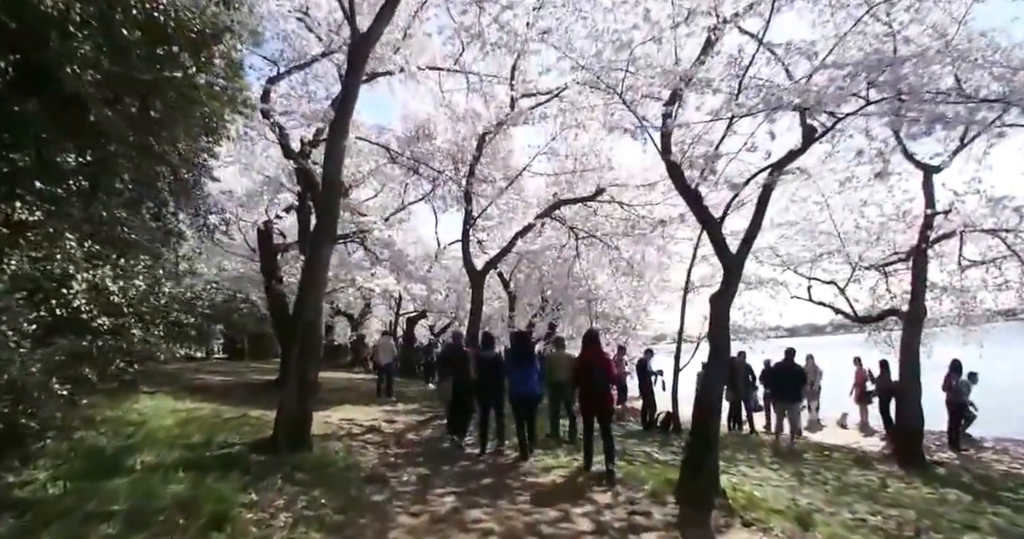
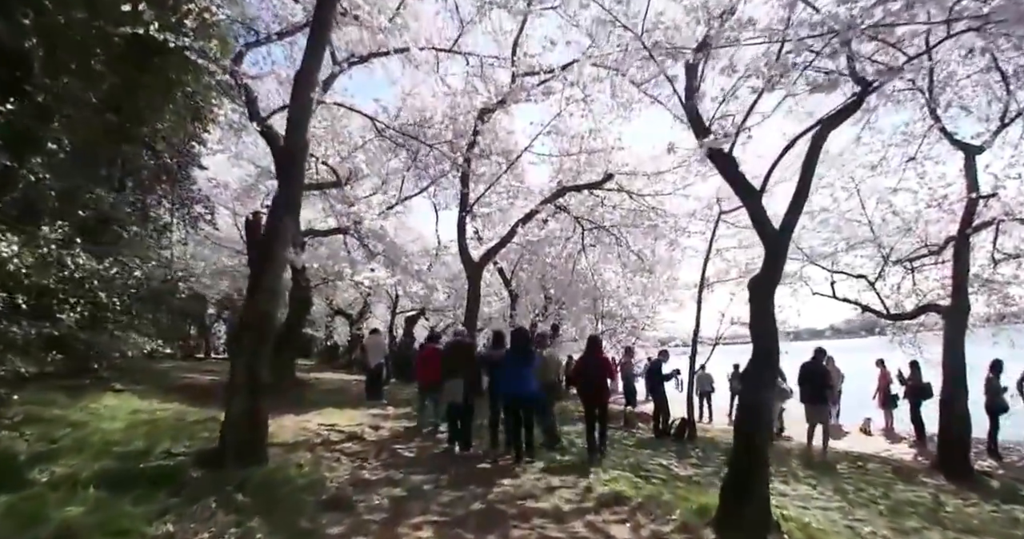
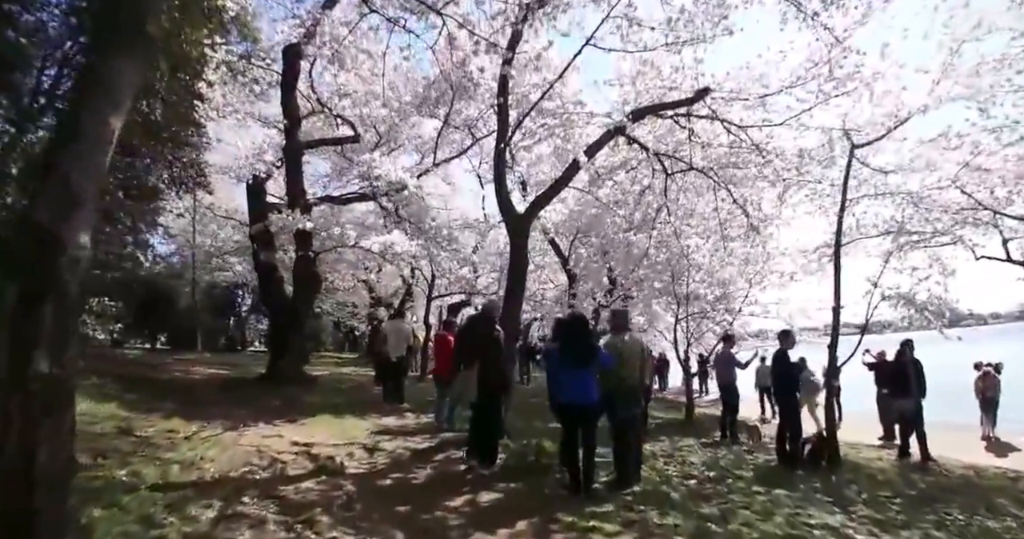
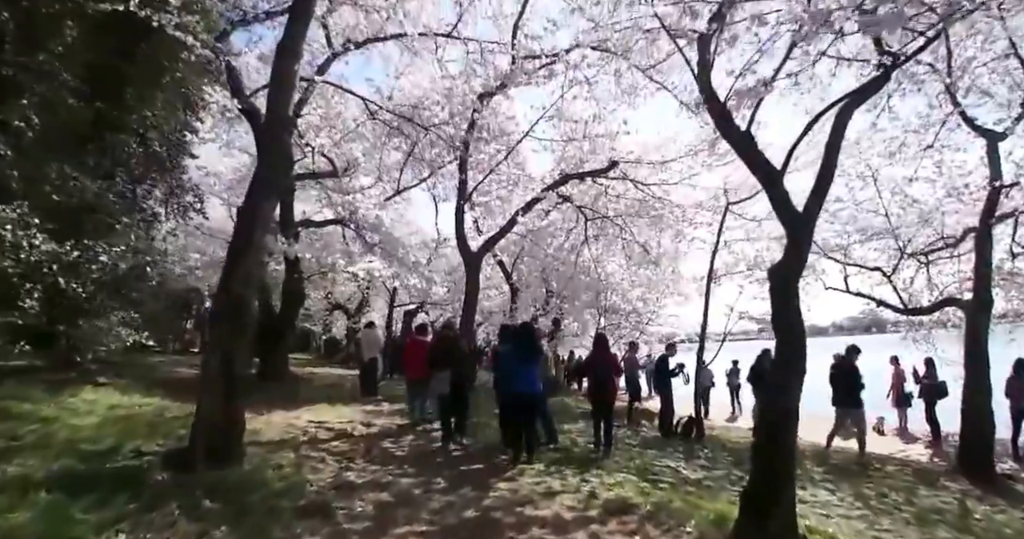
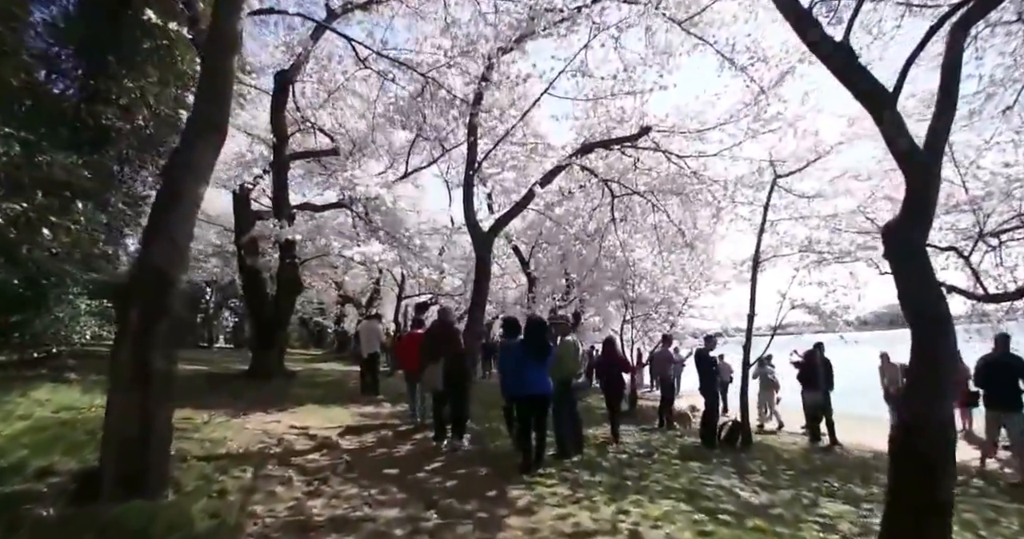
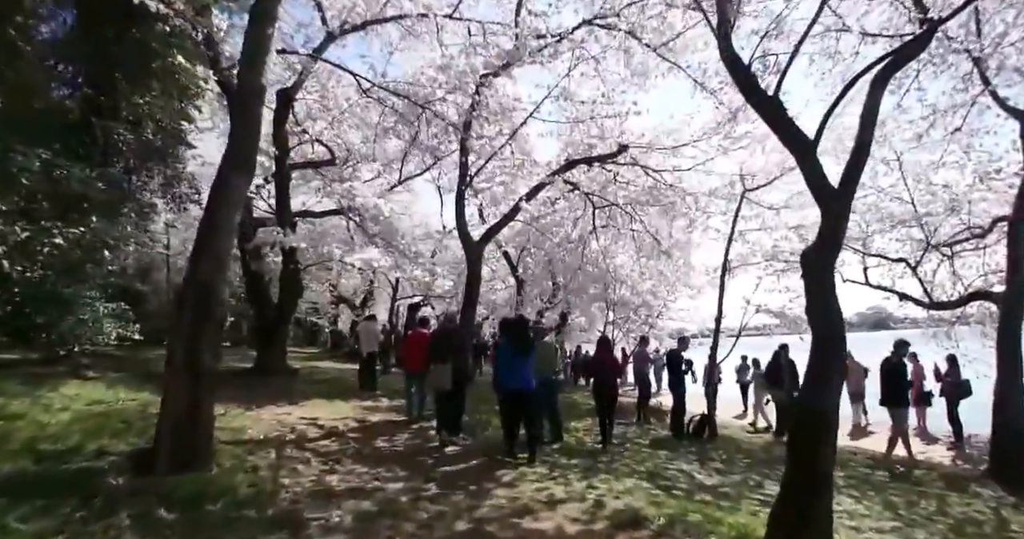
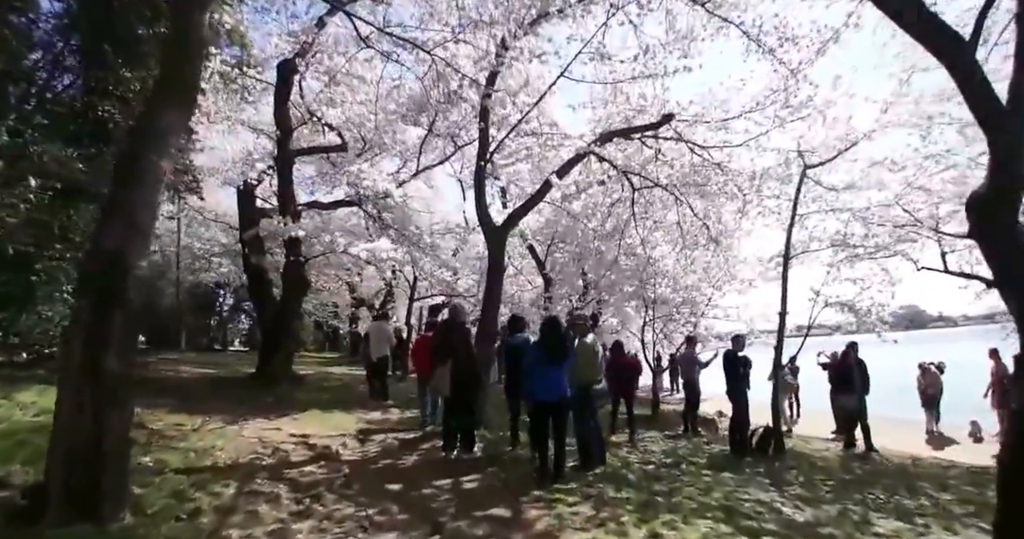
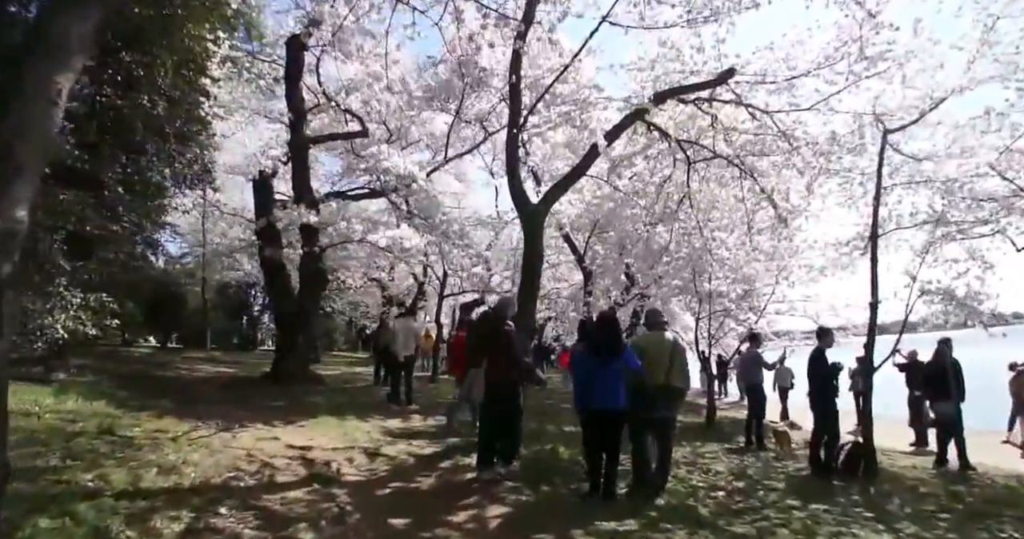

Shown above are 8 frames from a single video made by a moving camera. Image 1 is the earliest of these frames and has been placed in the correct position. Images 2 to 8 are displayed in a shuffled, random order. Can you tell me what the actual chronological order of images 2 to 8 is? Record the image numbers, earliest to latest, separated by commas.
2, 4, 6, 5, 7, 3, 8
